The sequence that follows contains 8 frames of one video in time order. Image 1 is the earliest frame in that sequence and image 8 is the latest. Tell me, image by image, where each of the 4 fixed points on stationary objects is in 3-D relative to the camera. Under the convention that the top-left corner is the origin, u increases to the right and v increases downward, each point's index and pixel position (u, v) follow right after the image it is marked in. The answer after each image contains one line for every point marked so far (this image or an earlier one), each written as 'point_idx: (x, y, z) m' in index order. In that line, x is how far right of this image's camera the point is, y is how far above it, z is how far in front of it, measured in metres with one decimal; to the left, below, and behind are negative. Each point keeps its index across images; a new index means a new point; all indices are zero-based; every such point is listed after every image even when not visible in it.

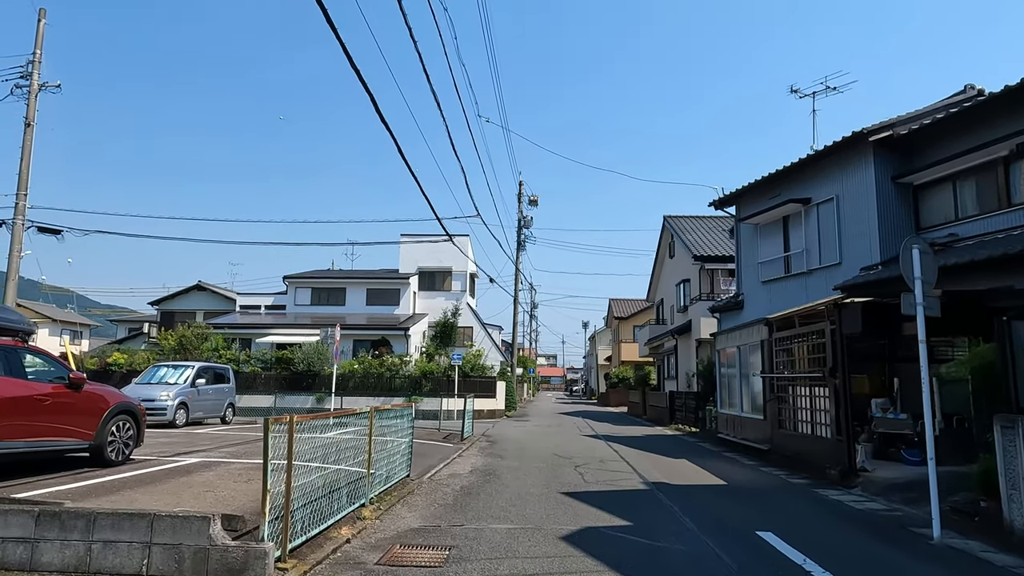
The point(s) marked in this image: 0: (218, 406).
0: (-7.5, -3.0, +16.9) m
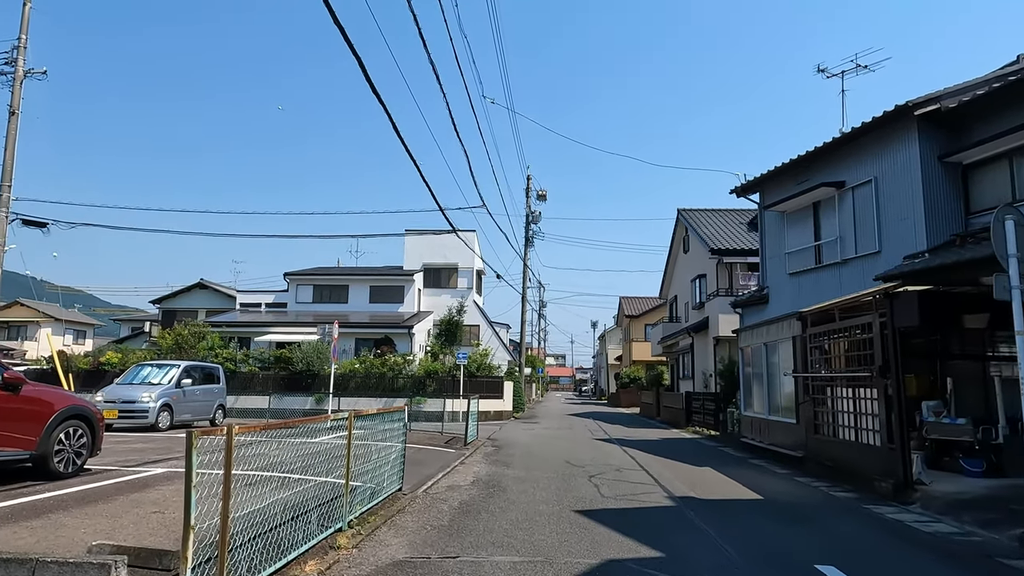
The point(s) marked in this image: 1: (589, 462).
0: (-7.3, -2.9, +15.8) m
1: (+1.3, -2.9, +11.0) m
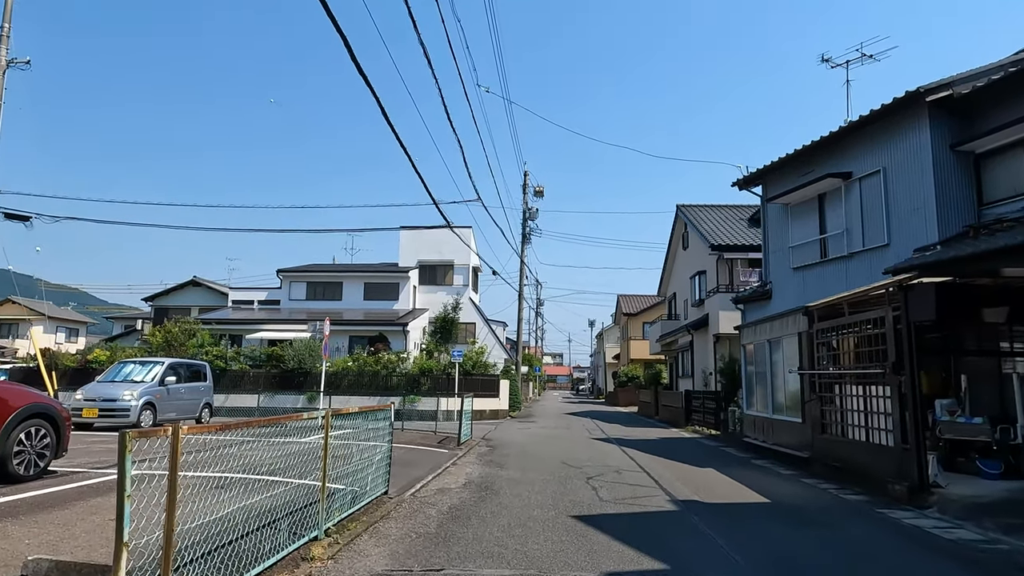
0: (-7.4, -2.8, +15.4) m
1: (+1.2, -2.8, +10.6) m
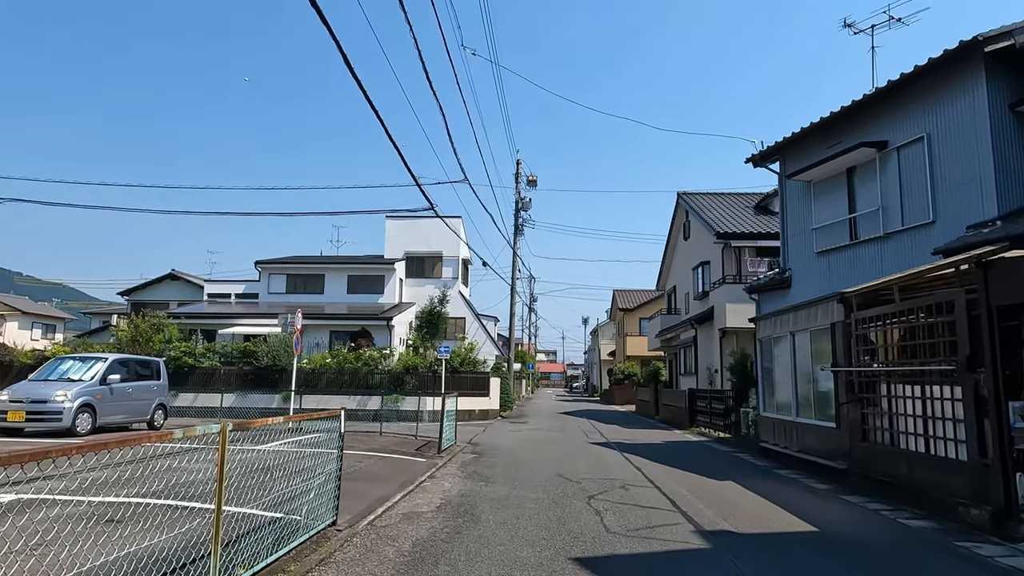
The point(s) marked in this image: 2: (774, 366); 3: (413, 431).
0: (-7.7, -2.5, +13.7) m
1: (+1.0, -2.6, +9.0) m
2: (+5.1, -1.5, +12.8) m
3: (-2.2, -3.2, +14.8) m
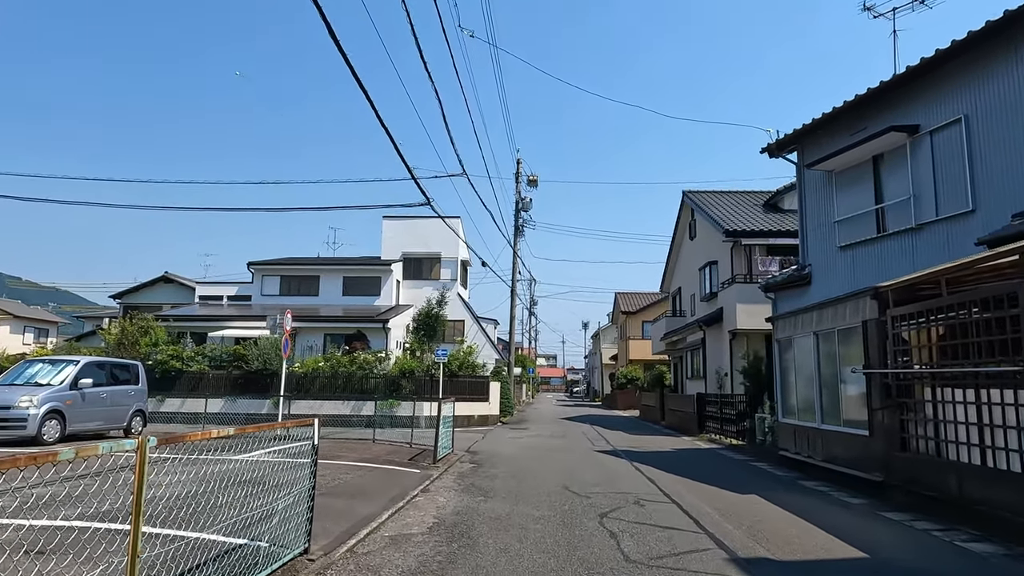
0: (-7.6, -2.4, +12.9) m
1: (+1.0, -2.5, +8.1) m
2: (+5.1, -1.5, +11.9) m
3: (-2.2, -3.2, +13.9) m
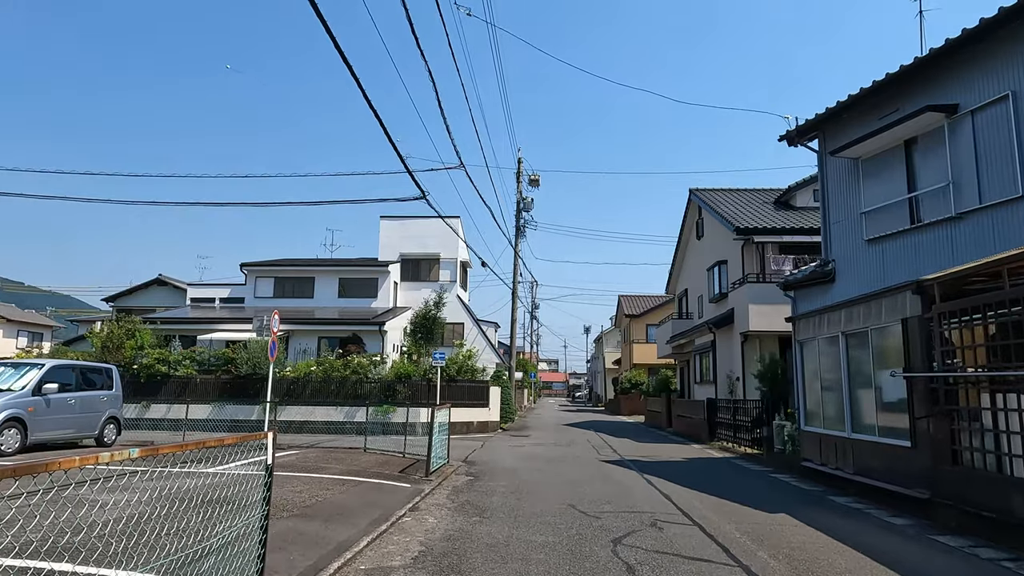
0: (-7.6, -2.4, +12.0) m
1: (+1.0, -2.4, +7.2) m
2: (+5.1, -1.4, +11.0) m
3: (-2.2, -3.1, +13.0) m
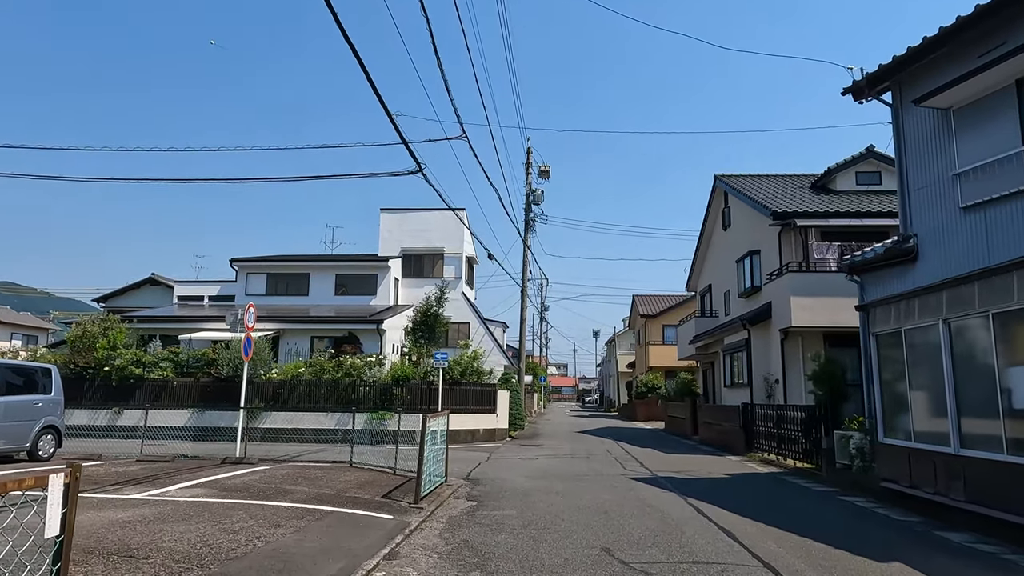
0: (-7.5, -2.2, +10.0) m
1: (+1.1, -2.1, +5.2) m
2: (+5.3, -1.1, +8.9) m
3: (-2.0, -2.9, +11.0) m
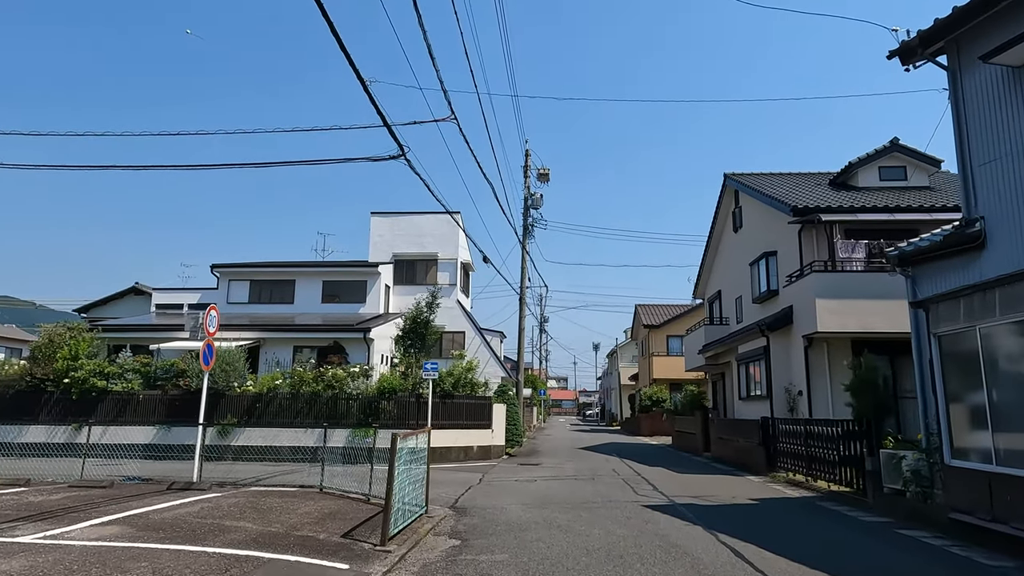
0: (-7.5, -2.1, +8.5) m
1: (+1.1, -2.0, +3.7) m
2: (+5.2, -1.0, +7.4) m
3: (-2.1, -2.9, +9.4) m
